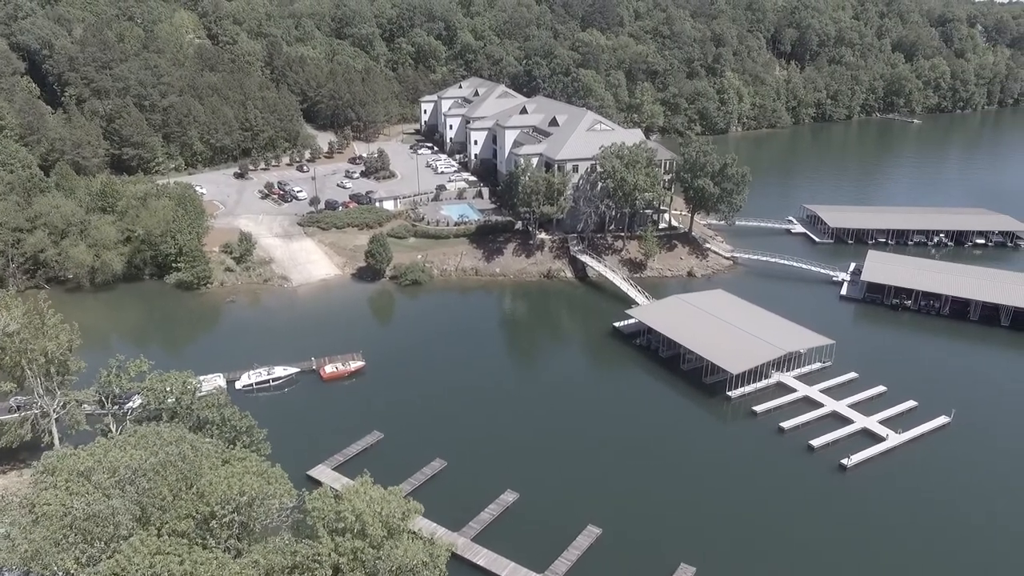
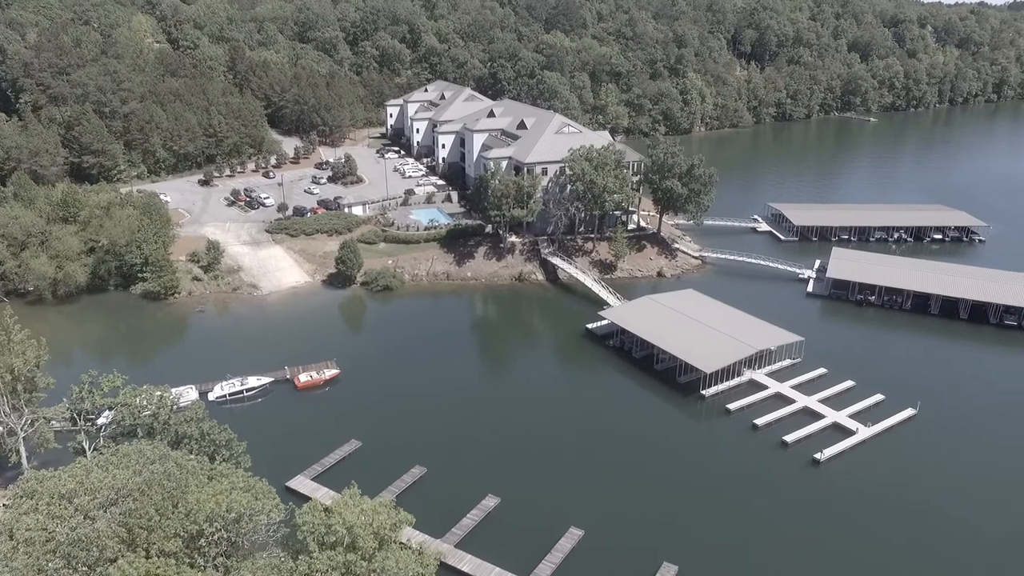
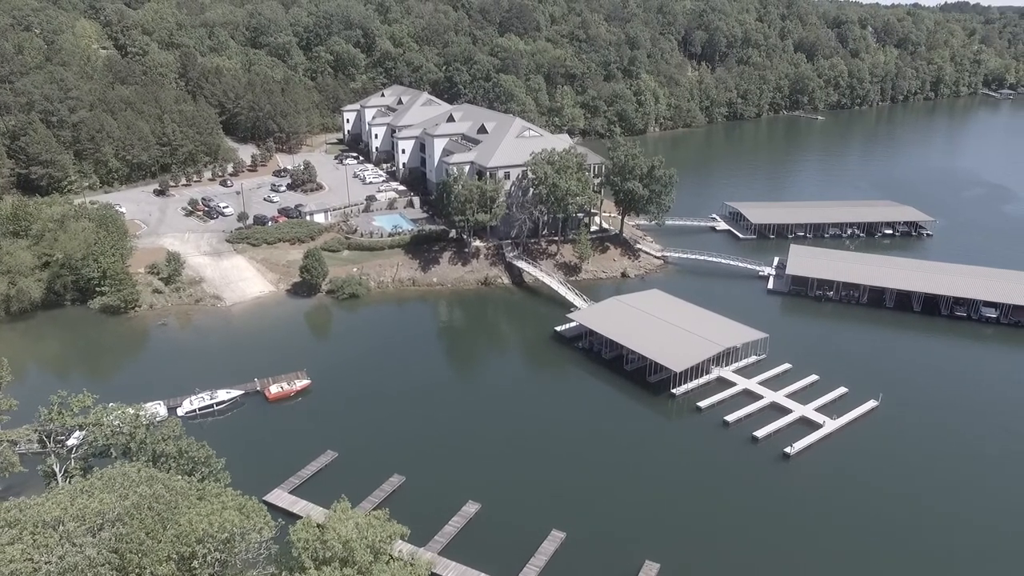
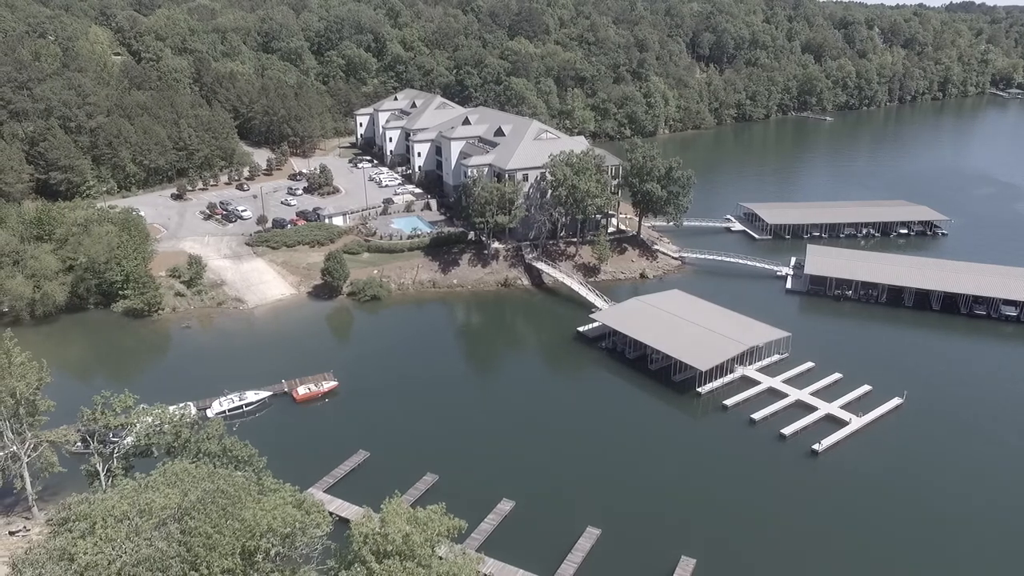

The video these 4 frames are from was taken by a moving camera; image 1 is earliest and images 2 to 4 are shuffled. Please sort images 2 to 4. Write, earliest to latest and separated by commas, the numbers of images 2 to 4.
2, 3, 4
